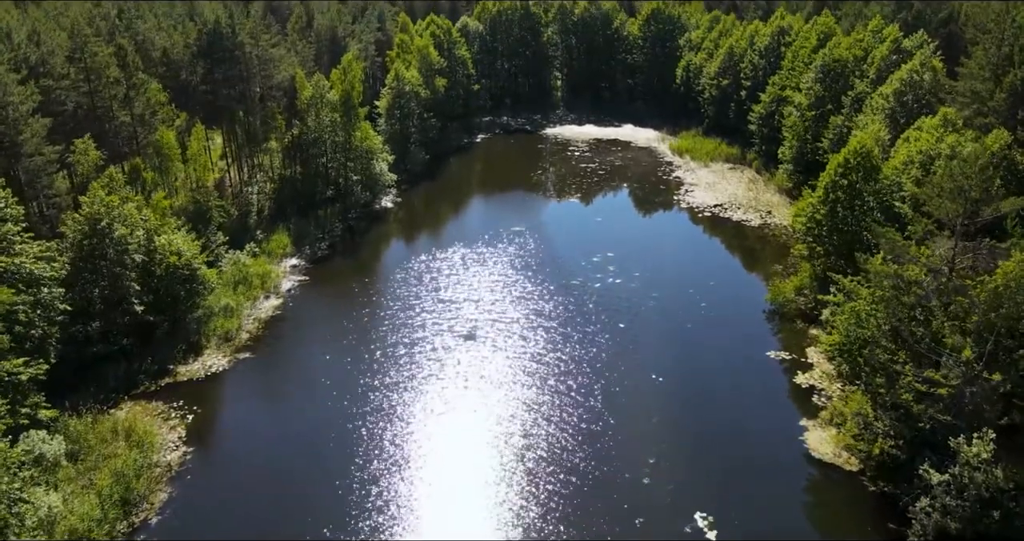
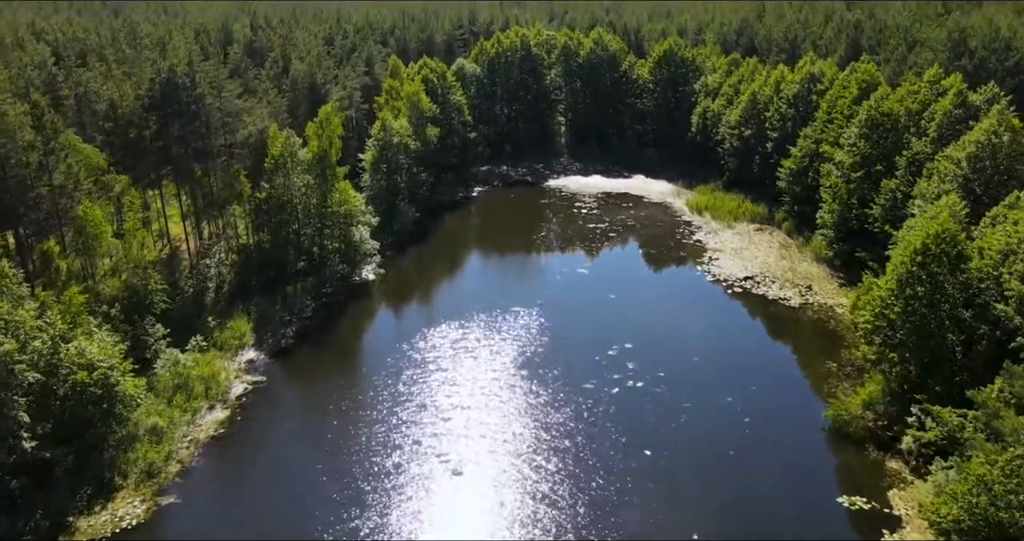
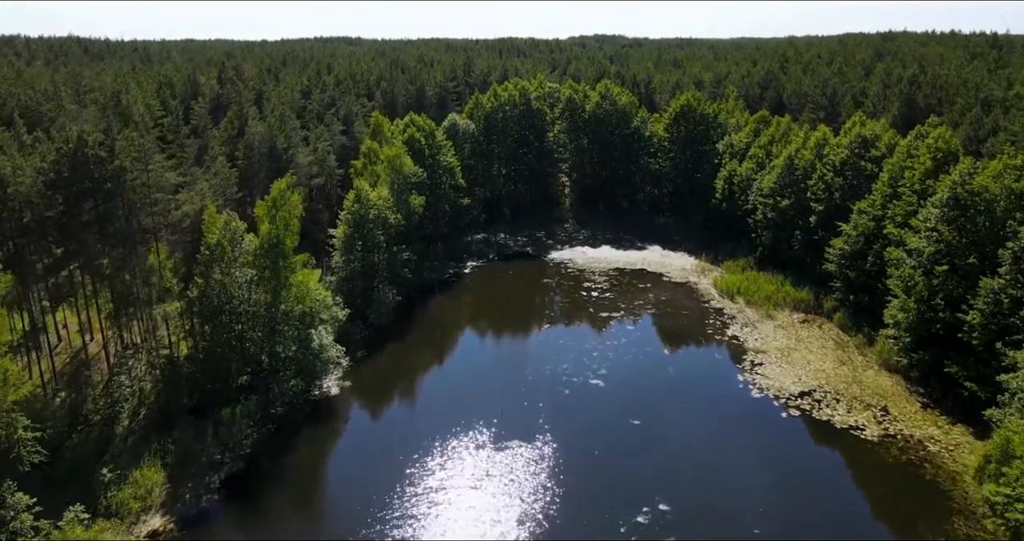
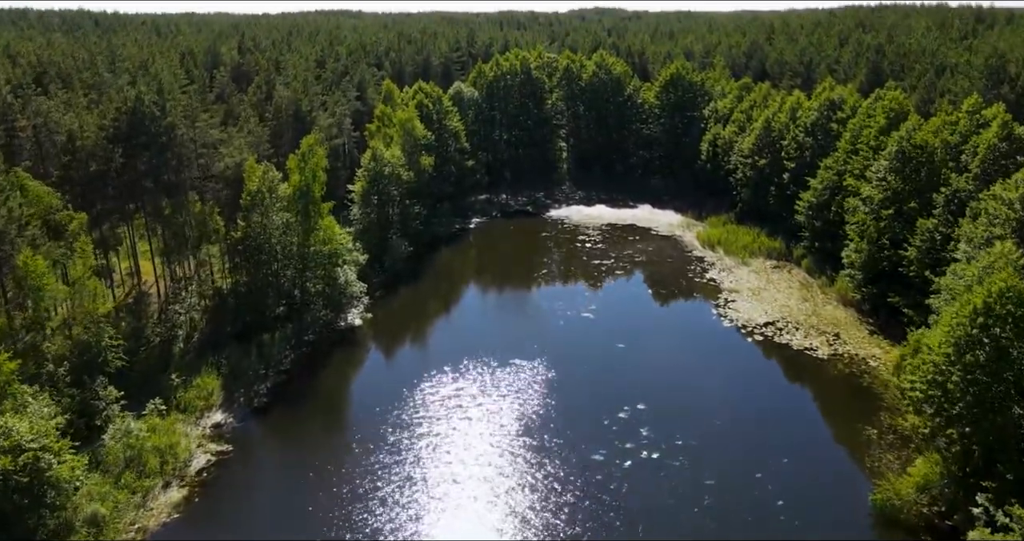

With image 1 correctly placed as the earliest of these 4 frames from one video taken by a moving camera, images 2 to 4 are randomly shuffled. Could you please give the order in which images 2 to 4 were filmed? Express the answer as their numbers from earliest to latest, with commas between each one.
2, 4, 3
